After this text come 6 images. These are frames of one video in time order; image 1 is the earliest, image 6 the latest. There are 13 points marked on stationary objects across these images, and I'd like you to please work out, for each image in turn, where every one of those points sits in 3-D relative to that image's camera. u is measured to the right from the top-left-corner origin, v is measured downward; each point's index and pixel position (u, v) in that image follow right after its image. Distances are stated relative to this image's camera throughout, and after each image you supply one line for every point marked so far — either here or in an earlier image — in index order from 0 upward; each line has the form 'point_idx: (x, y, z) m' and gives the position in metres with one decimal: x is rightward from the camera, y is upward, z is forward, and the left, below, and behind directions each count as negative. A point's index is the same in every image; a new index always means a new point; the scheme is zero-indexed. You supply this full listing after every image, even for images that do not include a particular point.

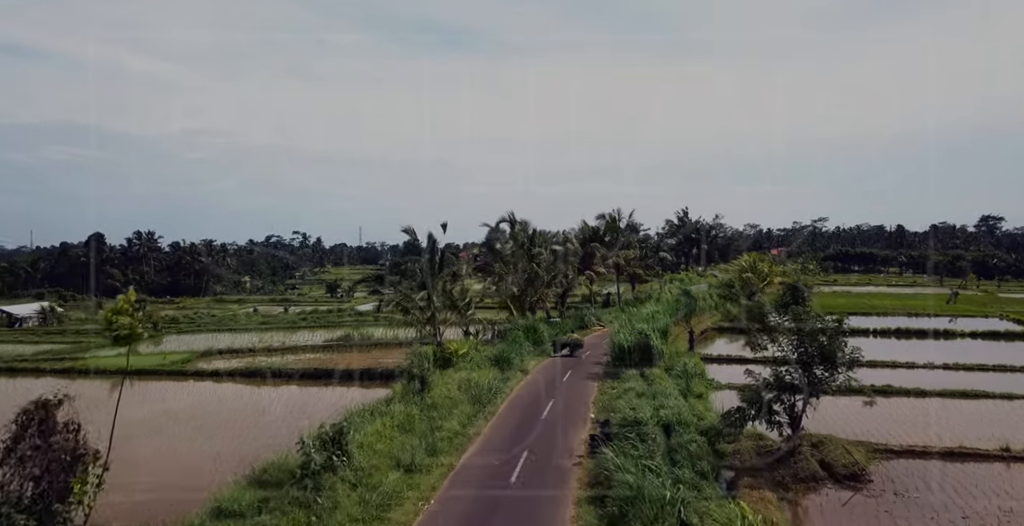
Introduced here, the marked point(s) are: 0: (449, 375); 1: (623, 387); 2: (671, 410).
0: (-1.7, -3.1, +18.7) m
1: (+2.9, -3.3, +17.9) m
2: (+3.3, -3.1, +14.5) m
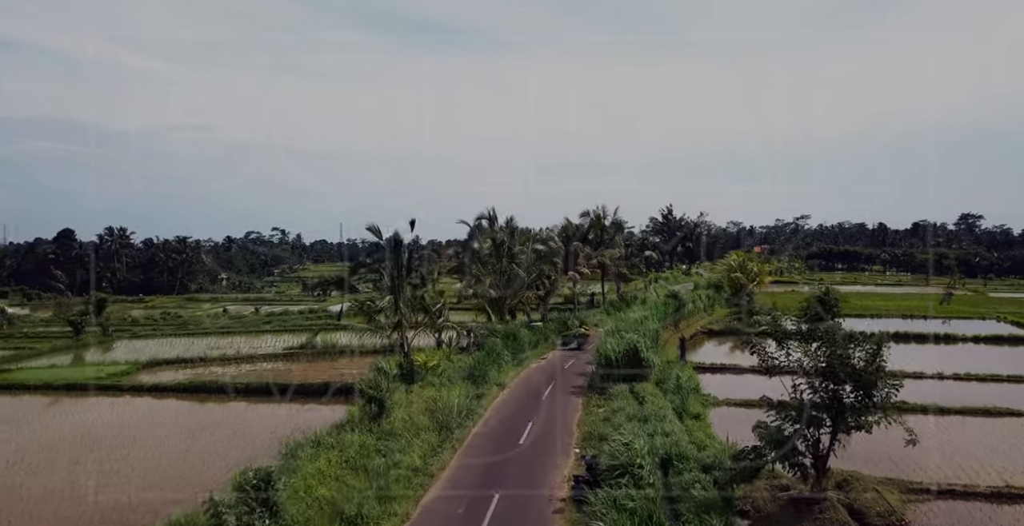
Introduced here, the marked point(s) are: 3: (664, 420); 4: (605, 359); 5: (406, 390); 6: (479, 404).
0: (-2.3, -3.2, +16.6) m
1: (+2.3, -3.3, +15.9) m
2: (+2.8, -3.2, +12.6) m
3: (+3.2, -3.3, +14.5) m
4: (+2.6, -2.7, +19.1) m
5: (-2.6, -3.2, +17.3) m
6: (-0.8, -3.4, +16.9) m
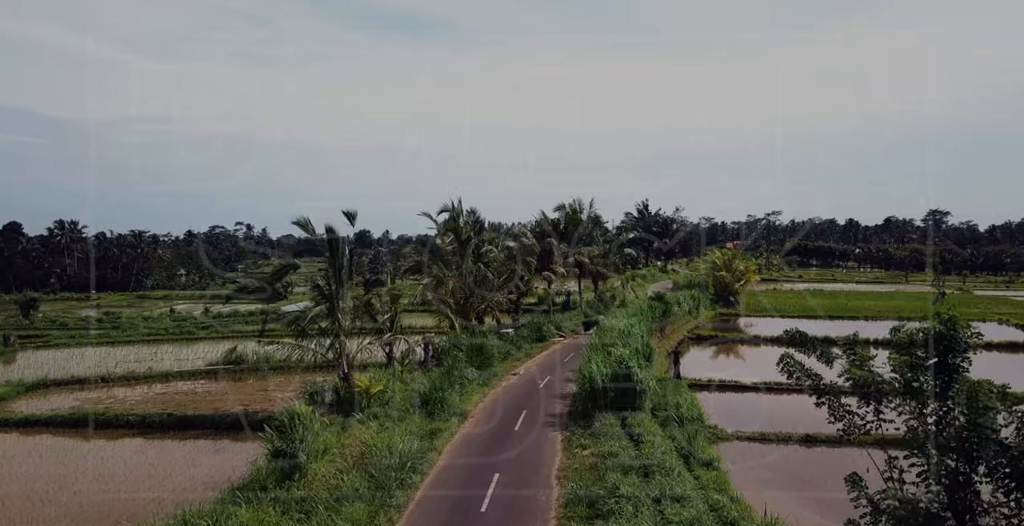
0: (-3.0, -3.2, +13.0) m
1: (+1.6, -3.4, +12.5) m
2: (+2.3, -3.3, +9.2) m
3: (+2.6, -3.4, +11.1) m
4: (+1.8, -2.7, +15.7) m
5: (-3.4, -3.3, +13.7) m
6: (-1.5, -3.5, +13.3) m
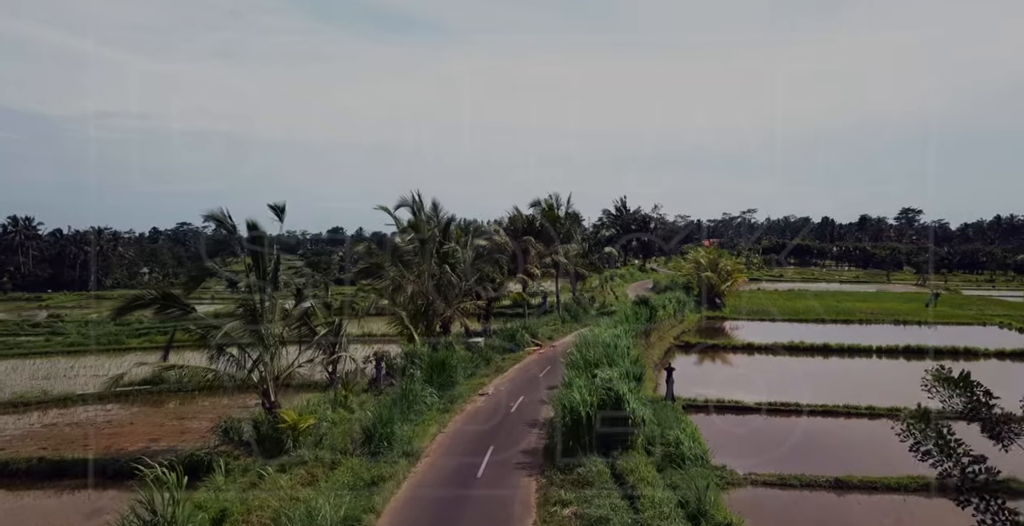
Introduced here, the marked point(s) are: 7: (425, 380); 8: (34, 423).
0: (-3.6, -3.3, +10.0) m
1: (+1.0, -3.5, +9.6) m
2: (+1.8, -3.4, +6.3) m
3: (+2.0, -3.5, +8.3) m
4: (+1.1, -2.8, +12.8) m
5: (-4.0, -3.4, +10.7) m
6: (-2.1, -3.6, +10.4) m
7: (-2.2, -2.9, +17.5) m
8: (-10.3, -3.5, +15.2) m
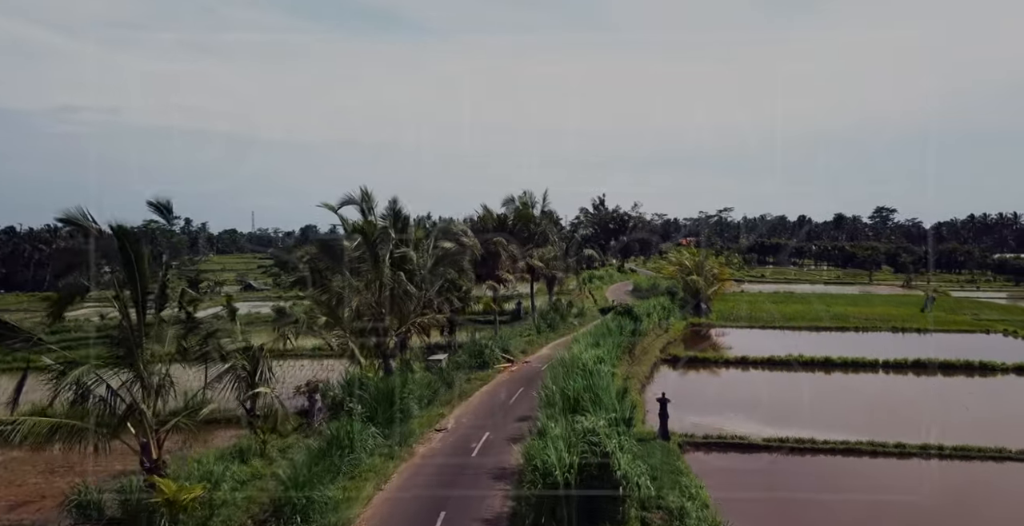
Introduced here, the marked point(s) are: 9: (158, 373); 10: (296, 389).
0: (-4.1, -3.6, +6.9) m
1: (+0.5, -3.8, +6.6) m
2: (+1.4, -3.7, +3.4) m
3: (+1.5, -3.7, +5.3) m
4: (+0.4, -3.0, +9.8) m
5: (-4.5, -3.6, +7.5) m
6: (-2.7, -3.8, +7.3) m
7: (-3.0, -3.2, +14.4) m
8: (-11.0, -3.7, +11.8) m
9: (-5.8, -1.8, +11.8) m
10: (-4.9, -2.8, +16.2) m
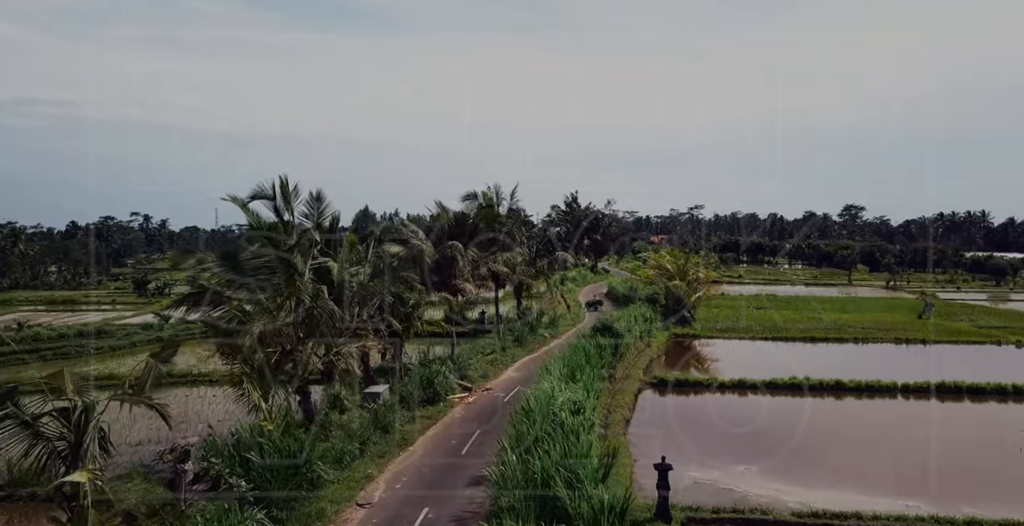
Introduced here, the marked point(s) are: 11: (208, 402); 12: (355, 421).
0: (-4.7, -3.9, +2.8) m
1: (0.0, -4.1, +2.7) m
2: (+1.0, -4.0, -0.5) m
3: (+1.1, -4.1, +1.5) m
4: (-0.2, -3.3, +5.9) m
5: (-5.1, -3.9, +3.4) m
6: (-3.2, -4.1, +3.2) m
7: (-3.8, -3.4, +10.3) m
8: (-11.8, -4.0, +7.5) m
9: (-6.5, -2.1, +7.6) m
10: (-5.8, -3.1, +12.0) m
11: (-7.0, -2.8, +16.8) m
12: (-3.4, -3.3, +15.0) m
